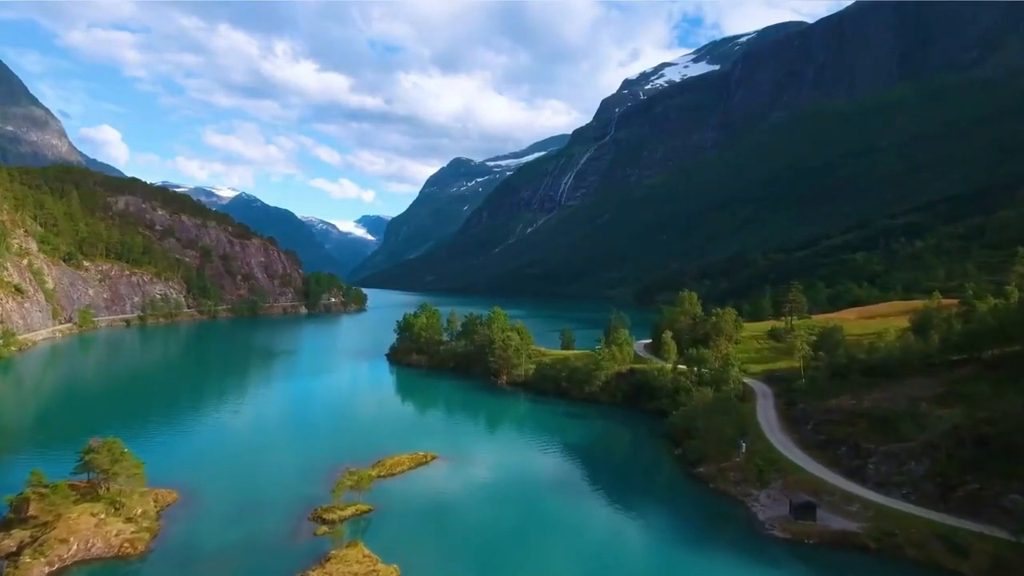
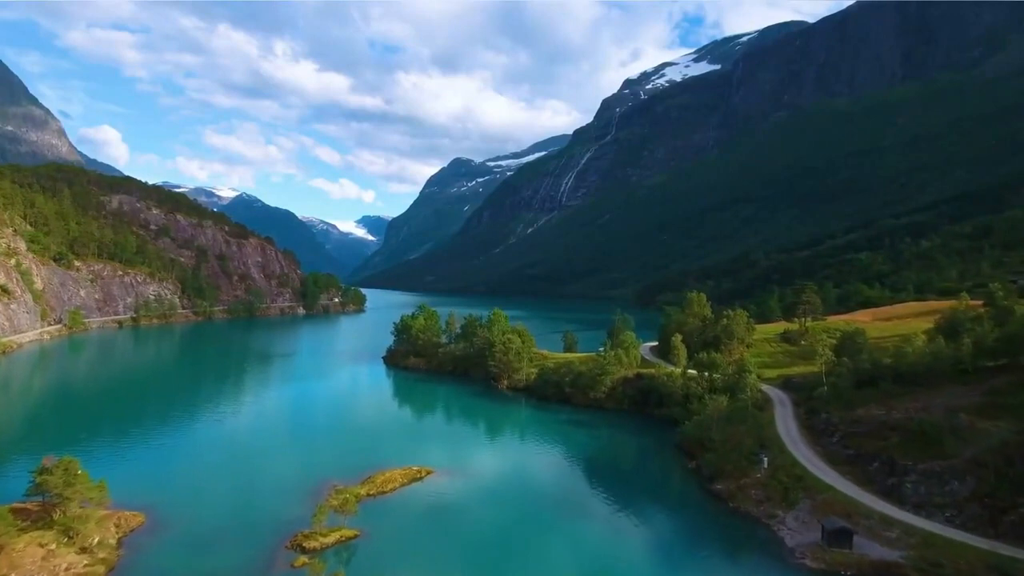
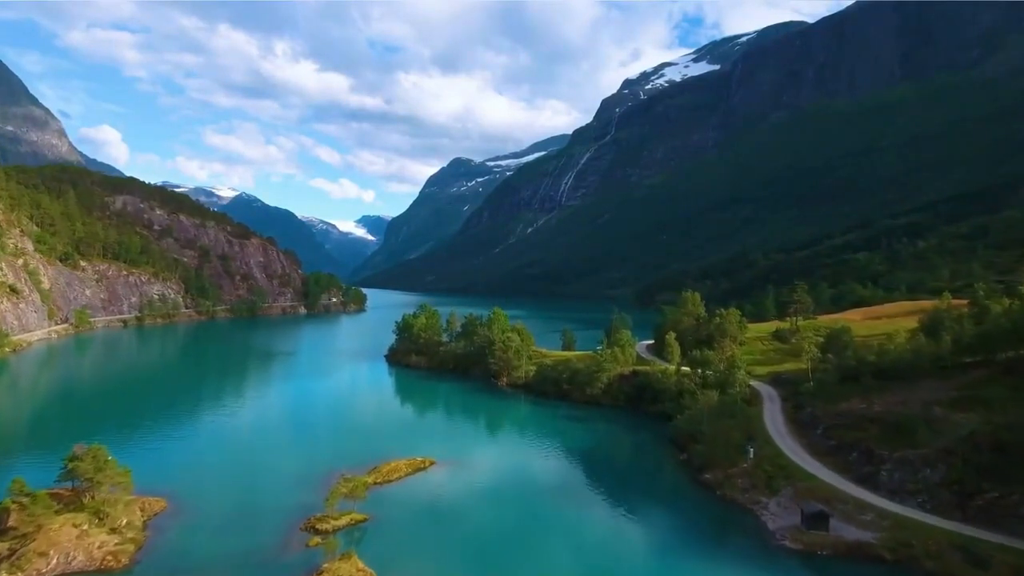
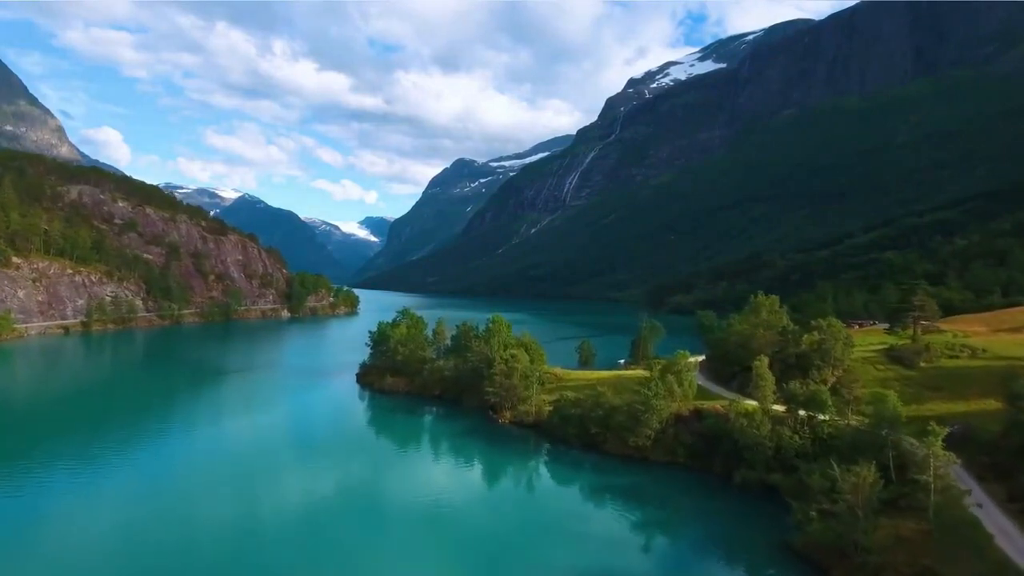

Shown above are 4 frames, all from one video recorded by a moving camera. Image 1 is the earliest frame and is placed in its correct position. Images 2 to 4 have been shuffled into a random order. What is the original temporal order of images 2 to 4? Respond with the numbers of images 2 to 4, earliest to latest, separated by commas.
3, 2, 4
